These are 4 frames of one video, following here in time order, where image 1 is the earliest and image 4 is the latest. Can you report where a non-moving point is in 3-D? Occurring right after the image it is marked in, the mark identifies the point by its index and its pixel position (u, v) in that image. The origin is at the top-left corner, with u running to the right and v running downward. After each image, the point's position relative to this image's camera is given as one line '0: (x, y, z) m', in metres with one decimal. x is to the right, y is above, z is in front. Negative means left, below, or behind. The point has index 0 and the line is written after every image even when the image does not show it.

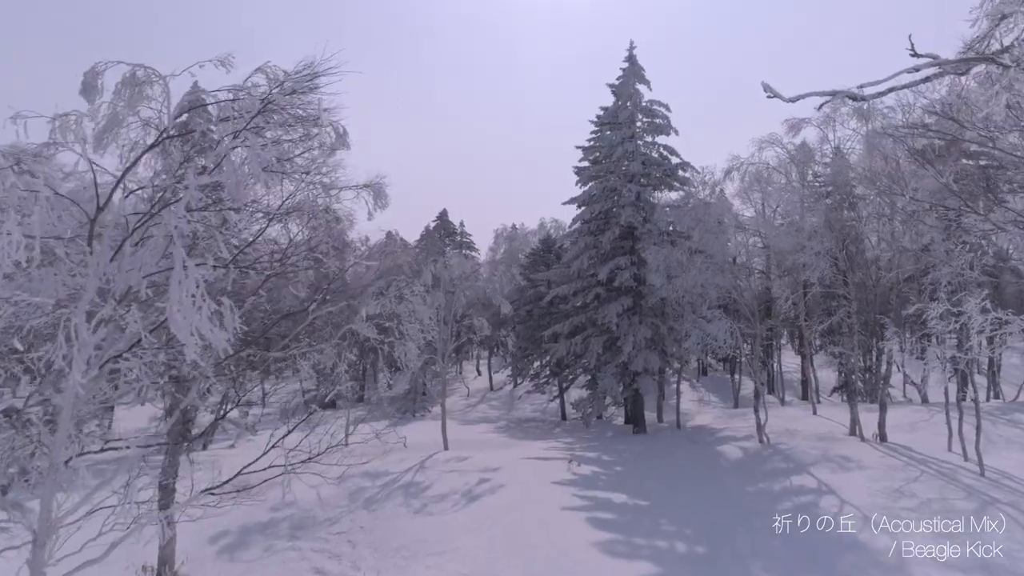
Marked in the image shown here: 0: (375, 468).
0: (-3.3, -4.3, +15.4) m
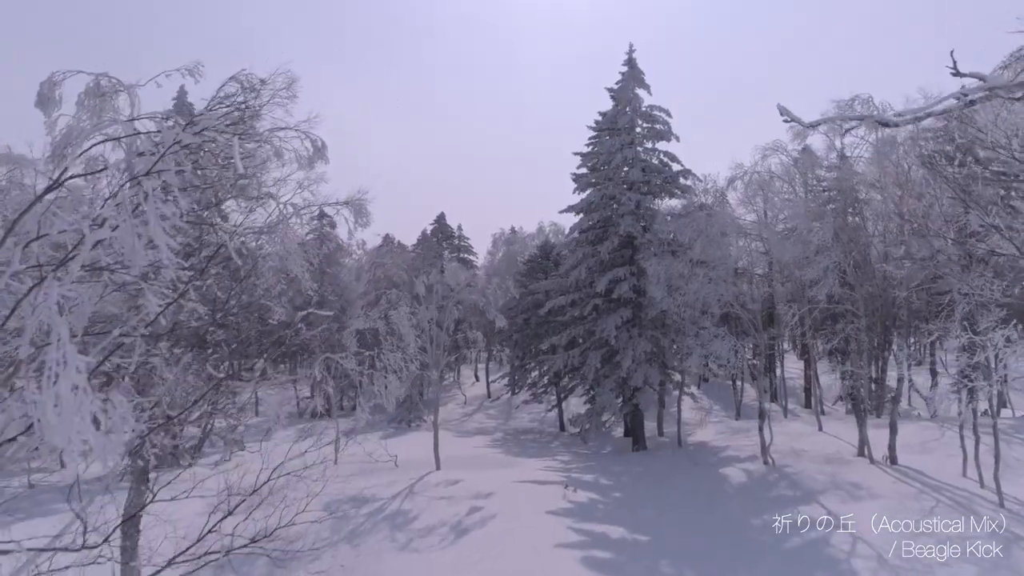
0: (-3.4, -4.7, +14.7) m
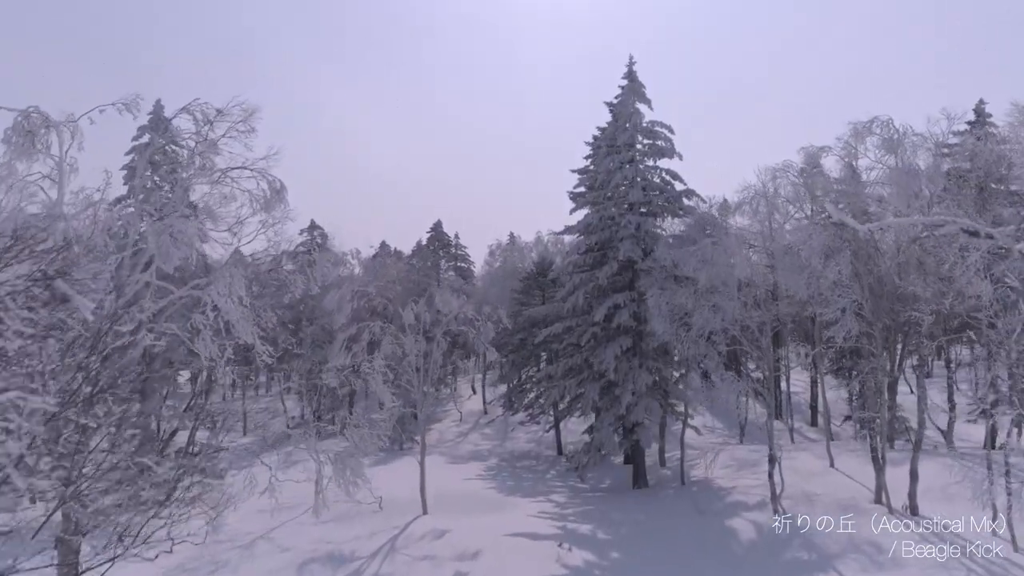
0: (-3.6, -5.5, +13.6) m
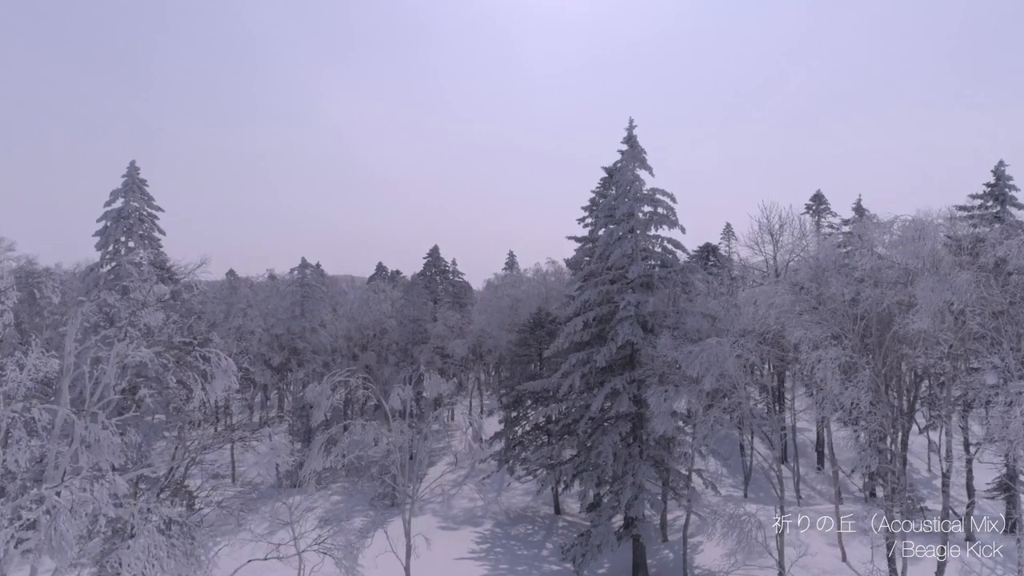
0: (-3.8, -7.8, +12.5) m
